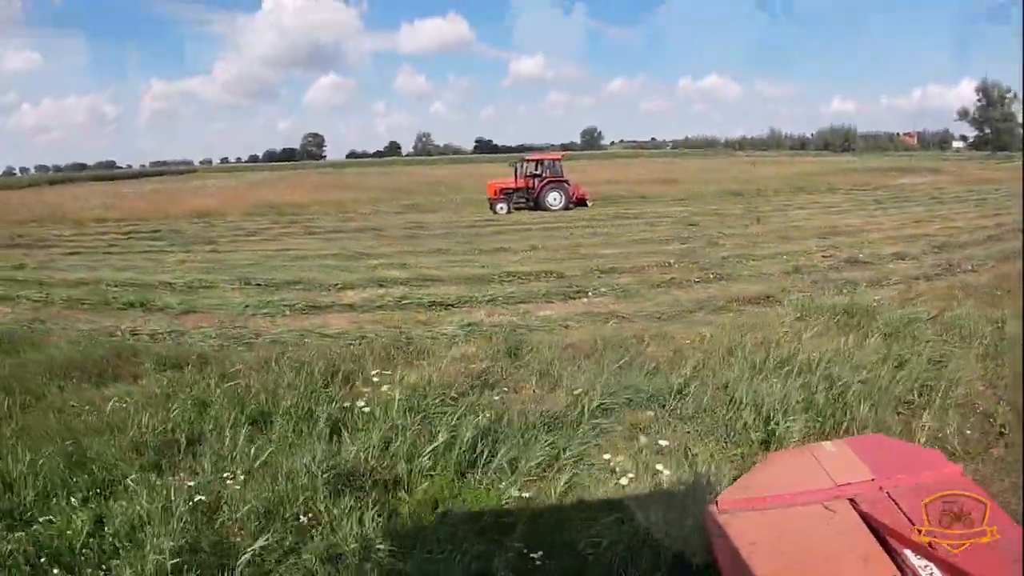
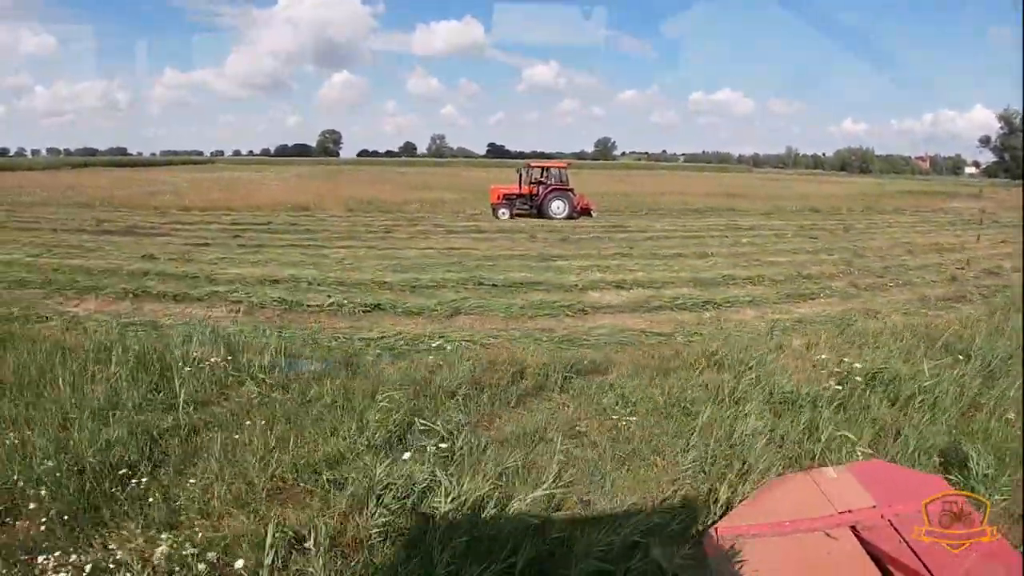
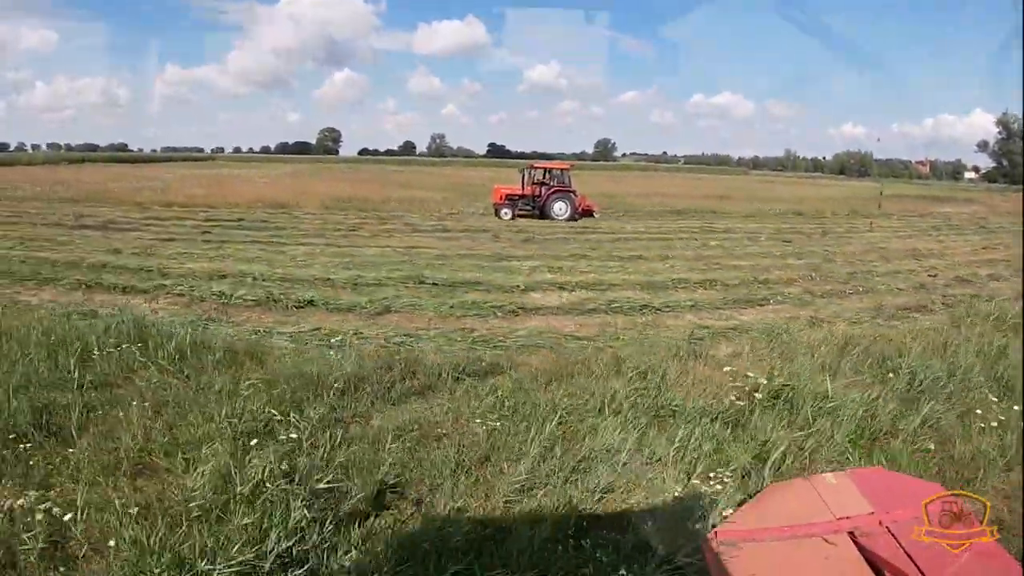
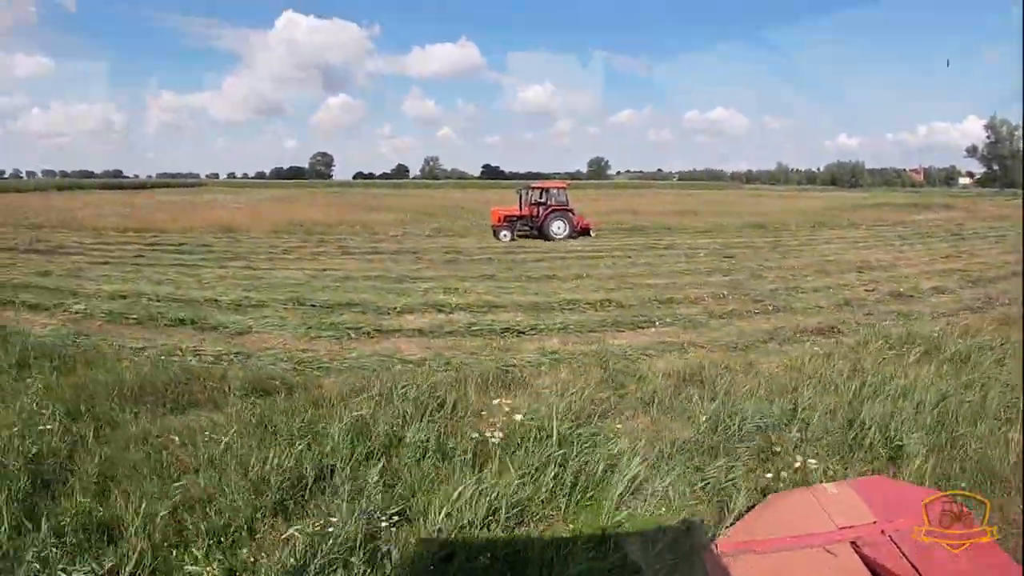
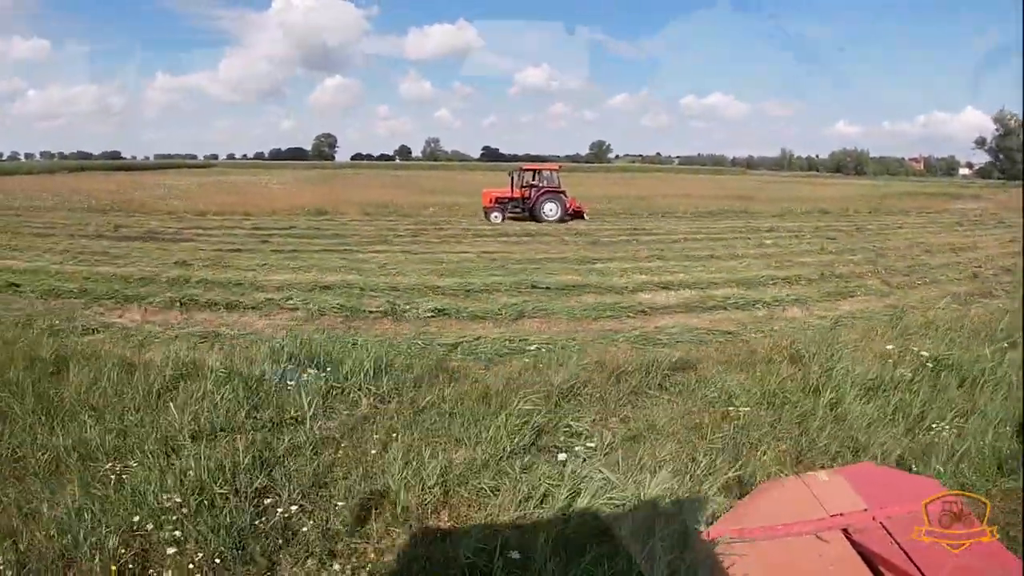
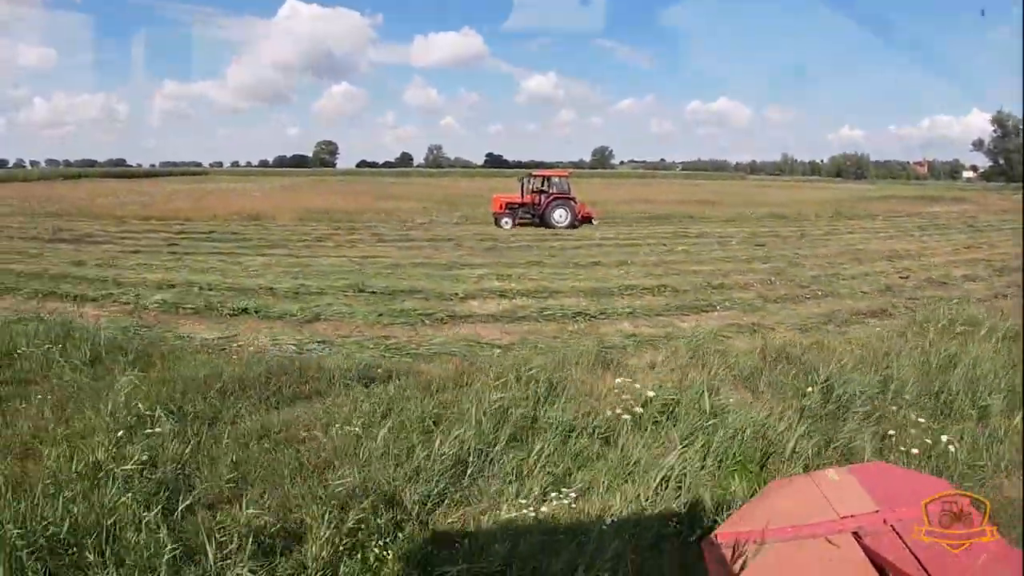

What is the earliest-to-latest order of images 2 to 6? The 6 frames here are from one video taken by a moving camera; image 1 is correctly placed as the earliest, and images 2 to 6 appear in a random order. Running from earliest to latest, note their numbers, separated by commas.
4, 6, 3, 2, 5
